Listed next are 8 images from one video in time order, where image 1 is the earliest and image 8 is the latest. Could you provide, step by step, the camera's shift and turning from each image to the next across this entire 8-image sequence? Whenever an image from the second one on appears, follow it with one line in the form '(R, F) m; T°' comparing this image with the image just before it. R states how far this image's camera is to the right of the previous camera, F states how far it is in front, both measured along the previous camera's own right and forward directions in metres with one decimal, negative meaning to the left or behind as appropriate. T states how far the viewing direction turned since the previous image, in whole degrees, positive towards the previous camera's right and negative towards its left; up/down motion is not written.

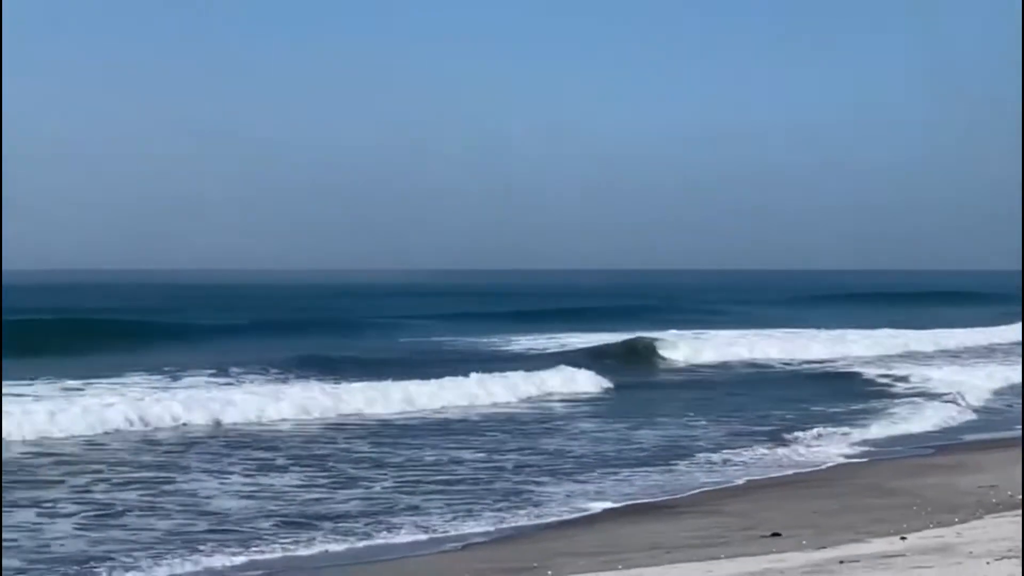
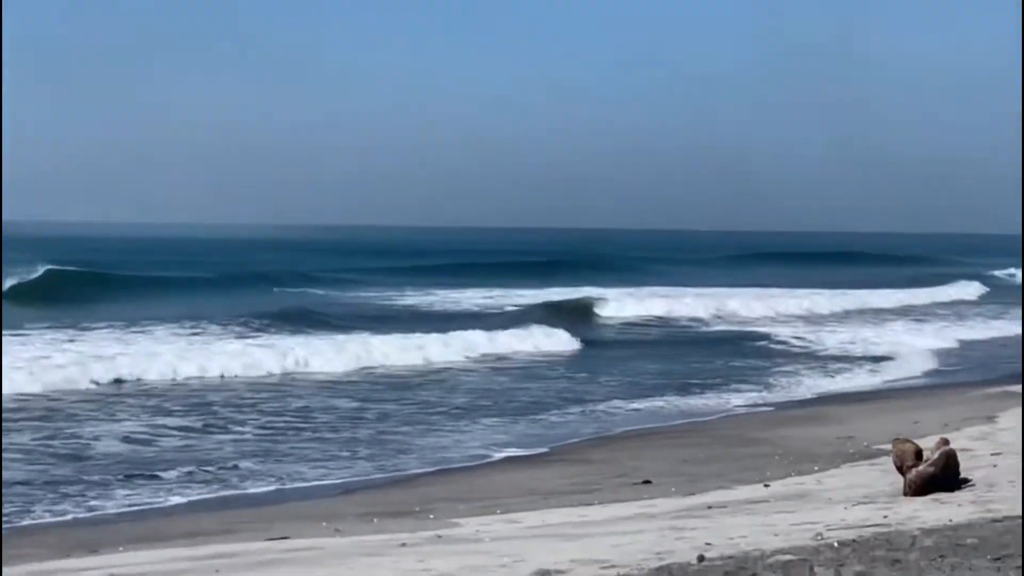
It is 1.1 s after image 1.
(+1.1, -0.6) m; 0°
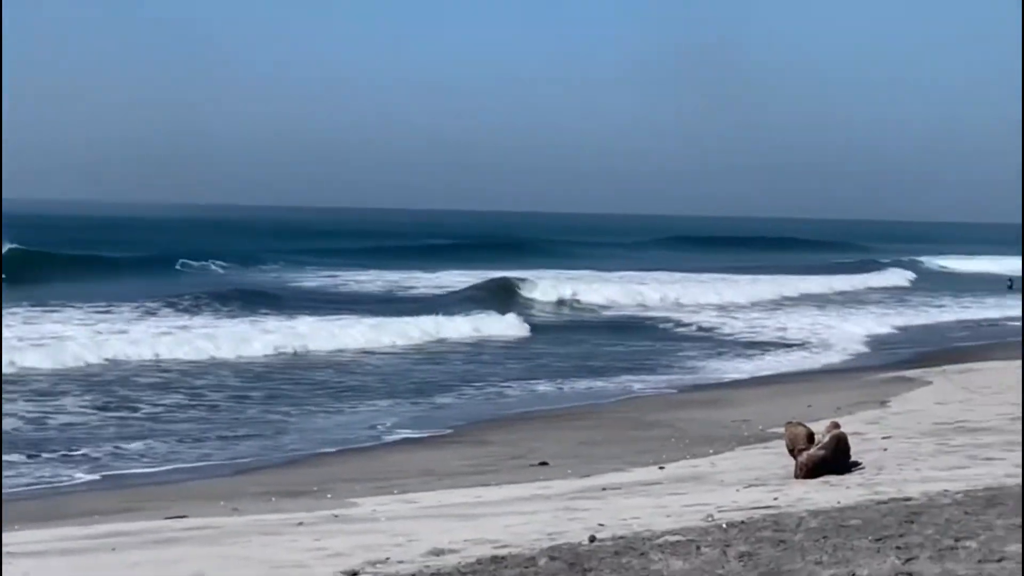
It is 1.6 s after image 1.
(+0.9, -0.1) m; +1°
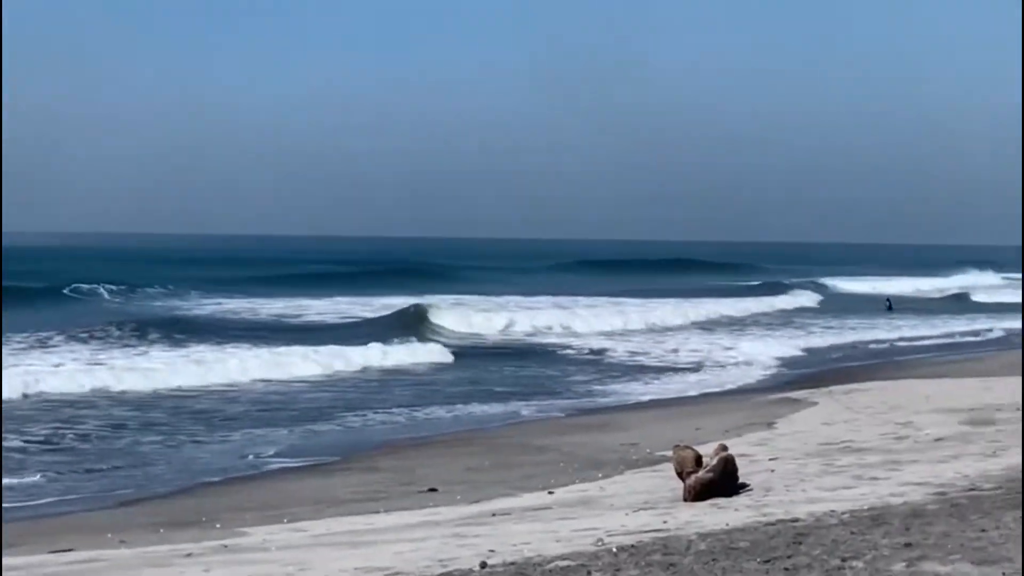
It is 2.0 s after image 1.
(+0.8, -0.1) m; +2°
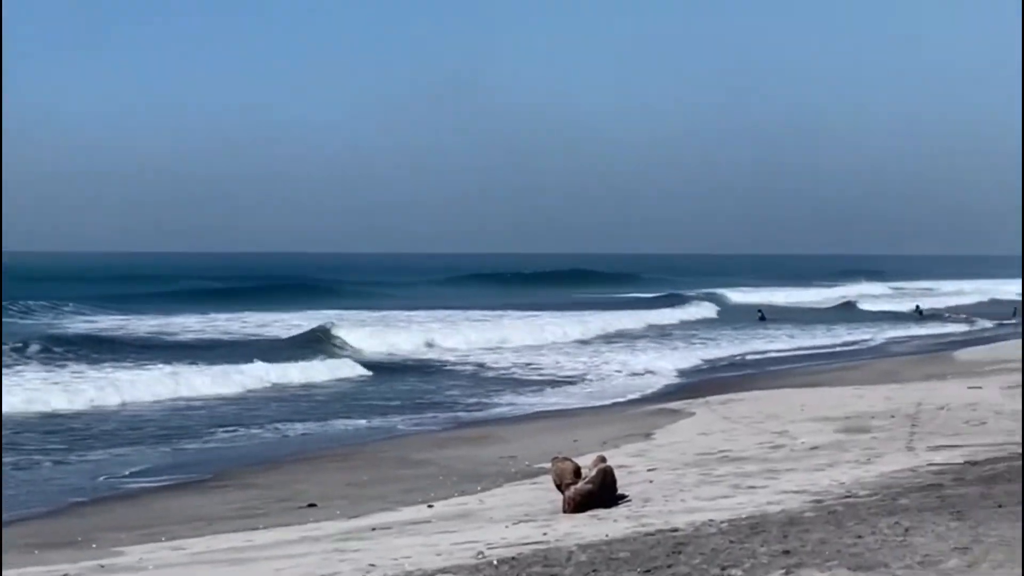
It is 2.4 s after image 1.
(+0.9, -0.1) m; +2°
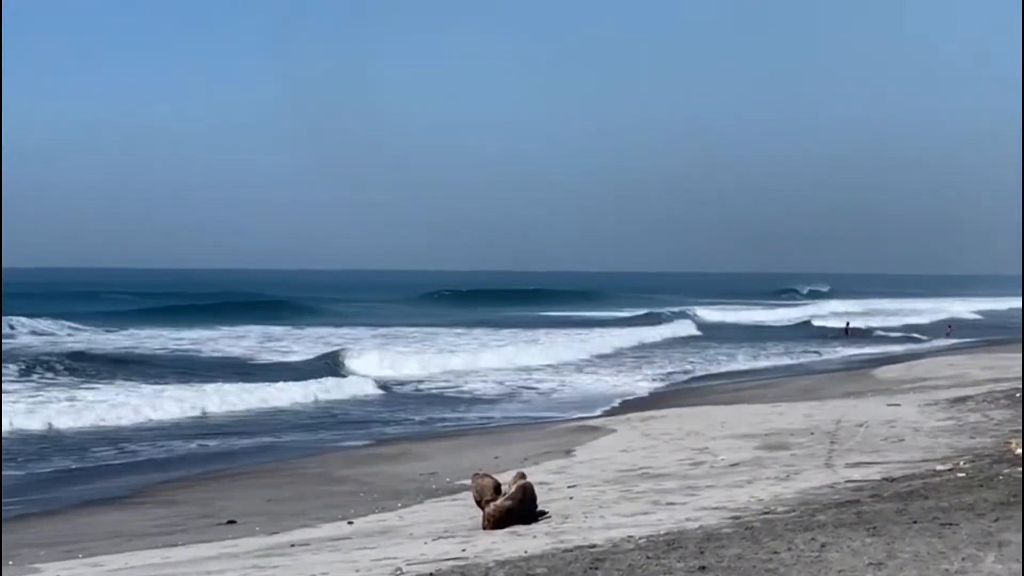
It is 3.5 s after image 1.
(+0.7, -0.1) m; +1°
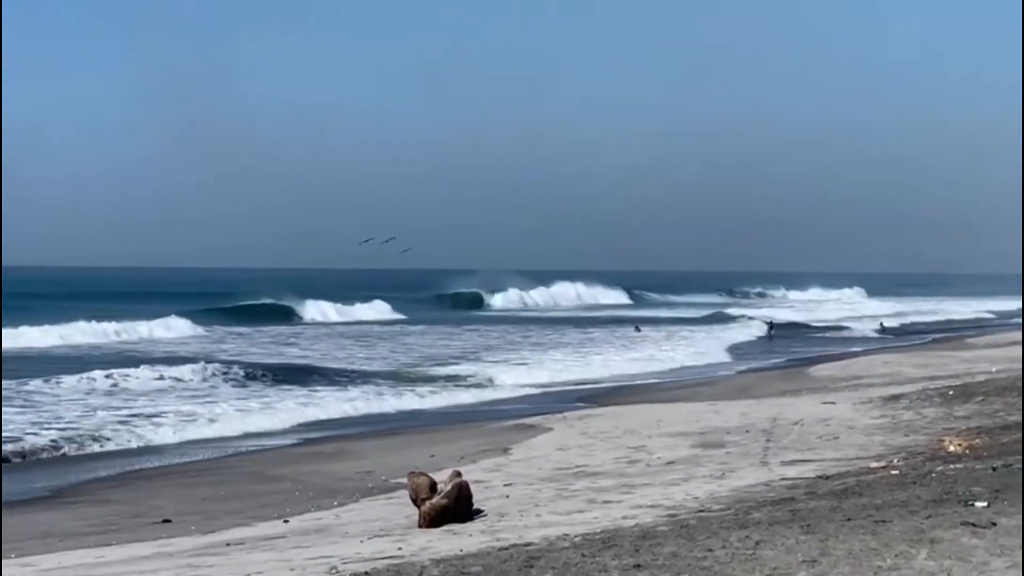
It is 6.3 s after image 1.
(+0.5, 0.0) m; +1°
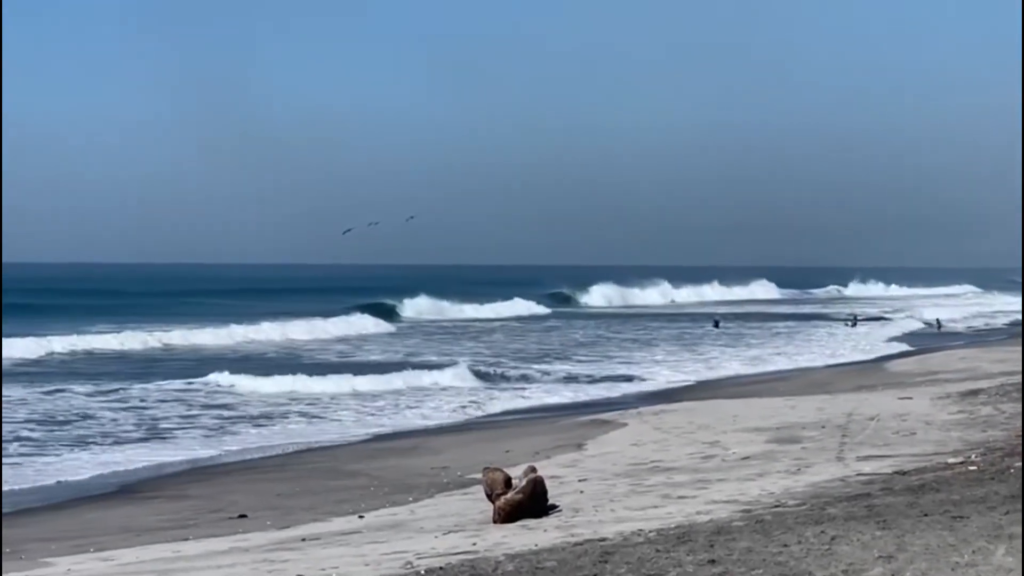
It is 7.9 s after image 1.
(-0.6, 0.0) m; -1°
